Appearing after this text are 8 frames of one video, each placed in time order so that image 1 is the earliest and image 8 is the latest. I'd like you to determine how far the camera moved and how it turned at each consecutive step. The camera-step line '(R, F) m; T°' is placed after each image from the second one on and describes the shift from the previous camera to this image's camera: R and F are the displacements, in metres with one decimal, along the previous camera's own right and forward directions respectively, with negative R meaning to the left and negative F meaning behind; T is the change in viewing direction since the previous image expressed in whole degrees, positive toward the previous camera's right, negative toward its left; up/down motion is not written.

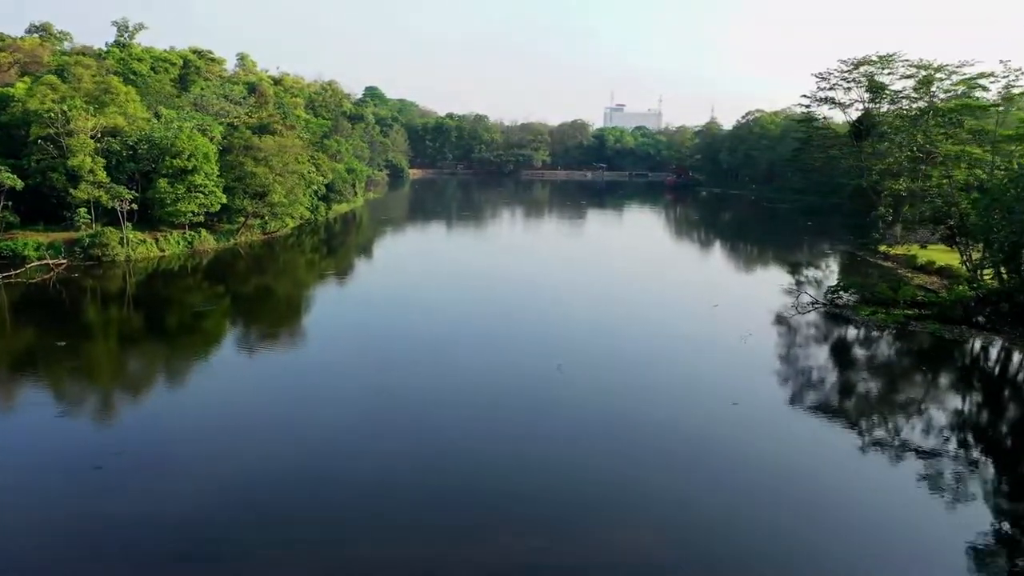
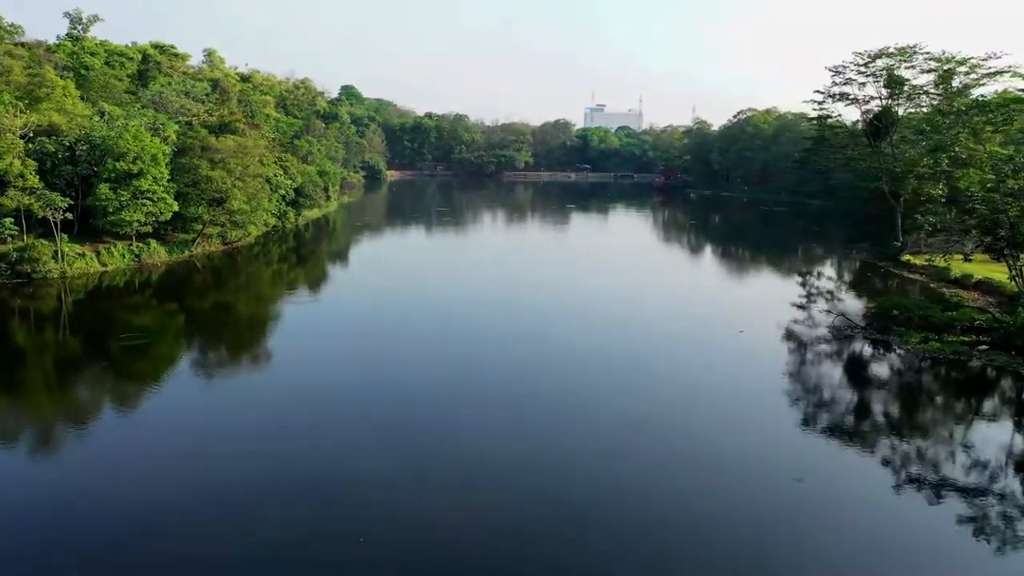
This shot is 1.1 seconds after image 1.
(-0.2, +1.9) m; +2°
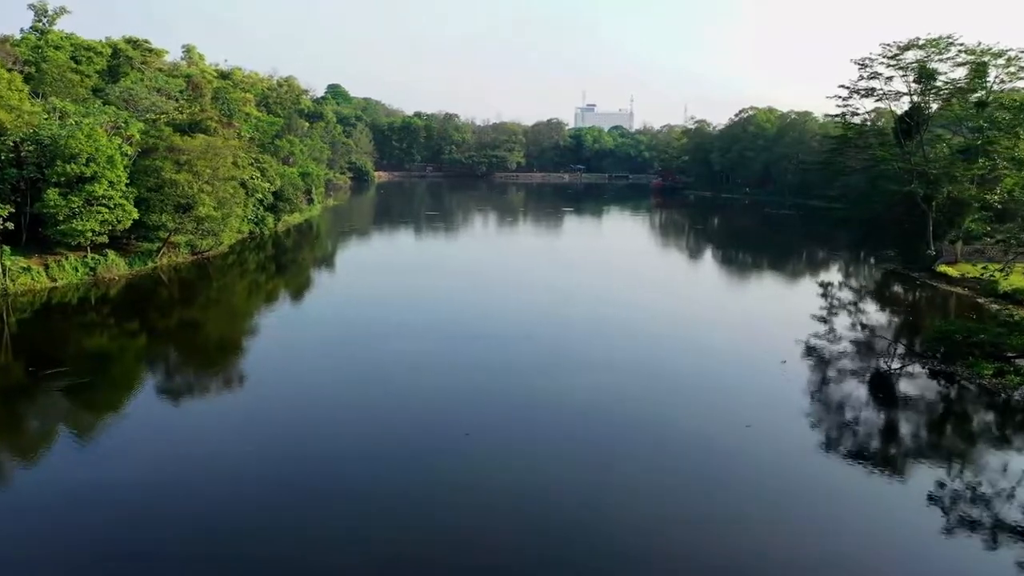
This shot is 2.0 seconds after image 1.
(-0.2, +1.6) m; +1°
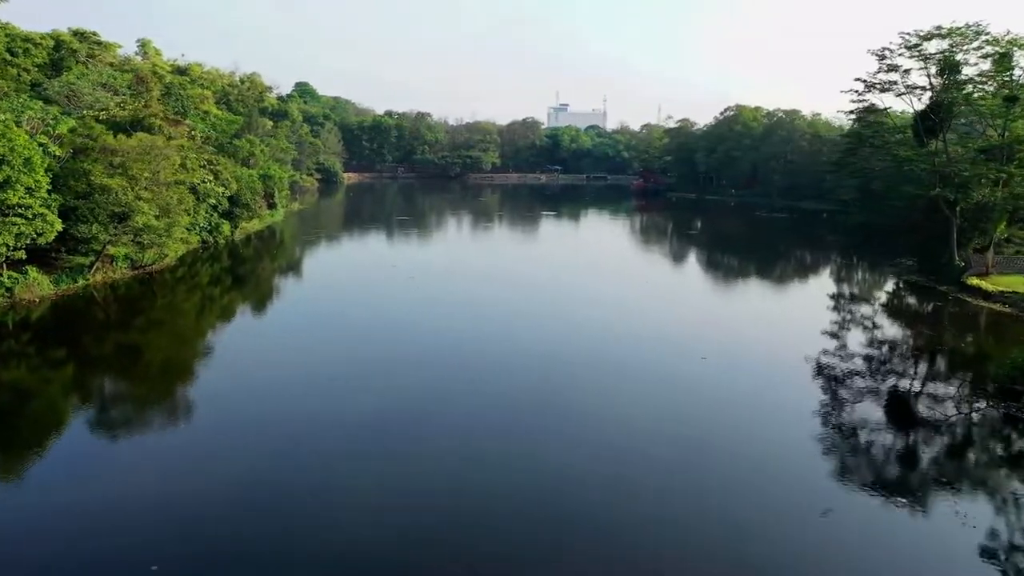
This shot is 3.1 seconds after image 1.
(-0.3, +1.8) m; +2°
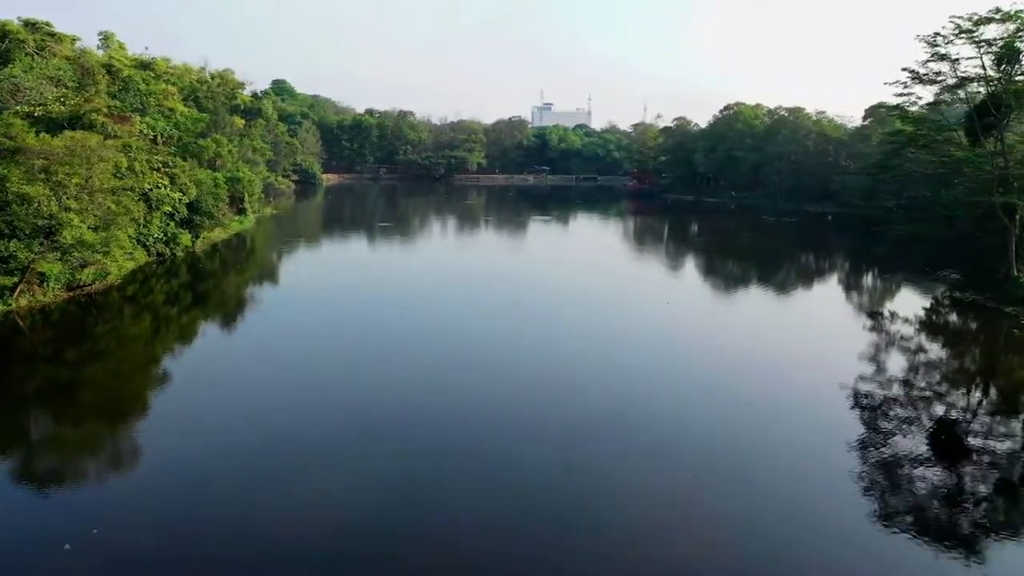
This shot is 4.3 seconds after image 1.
(-0.3, +2.0) m; +1°
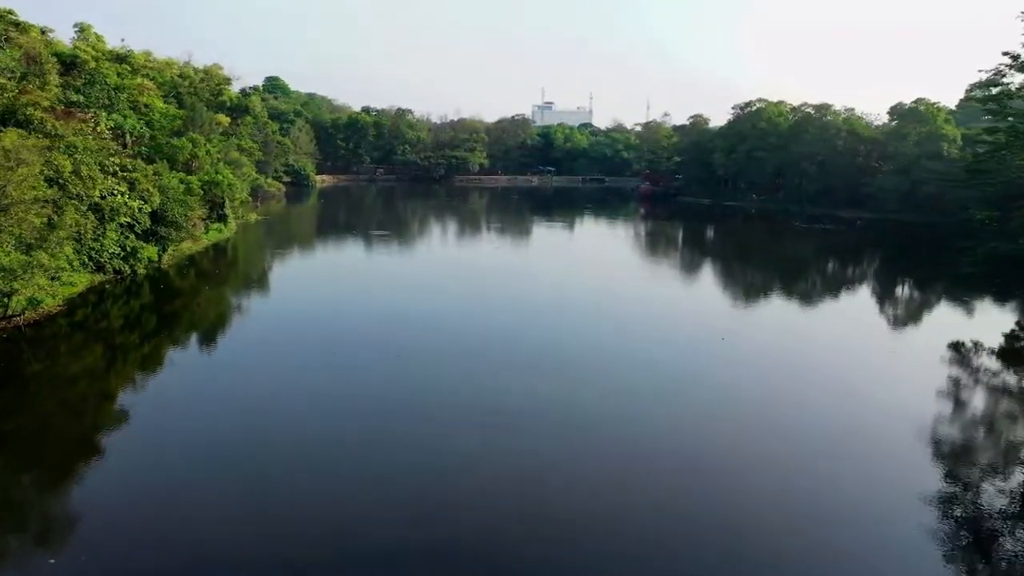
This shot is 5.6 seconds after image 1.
(-0.3, +2.3) m; 0°
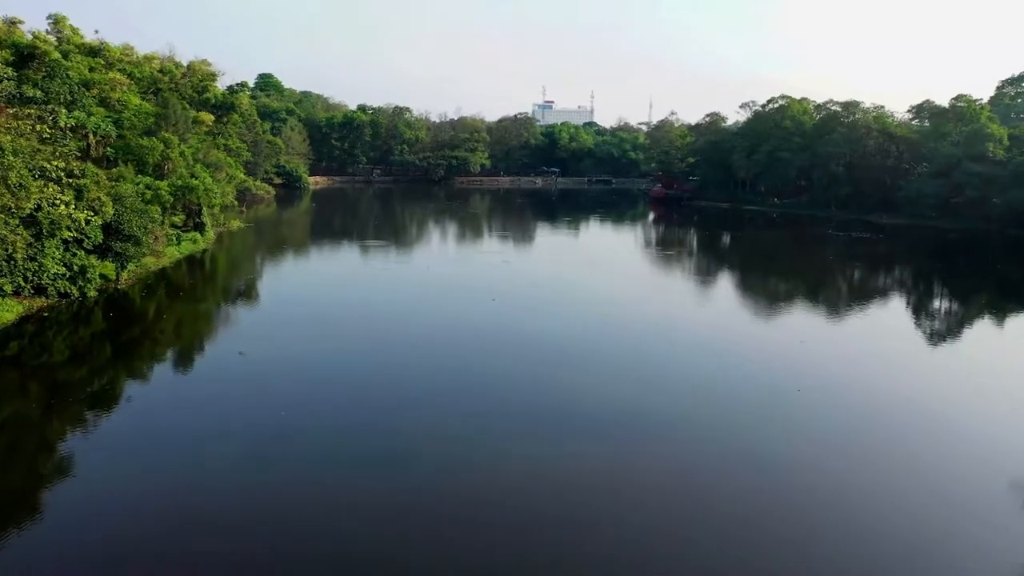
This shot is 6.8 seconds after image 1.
(-0.3, +2.1) m; 0°
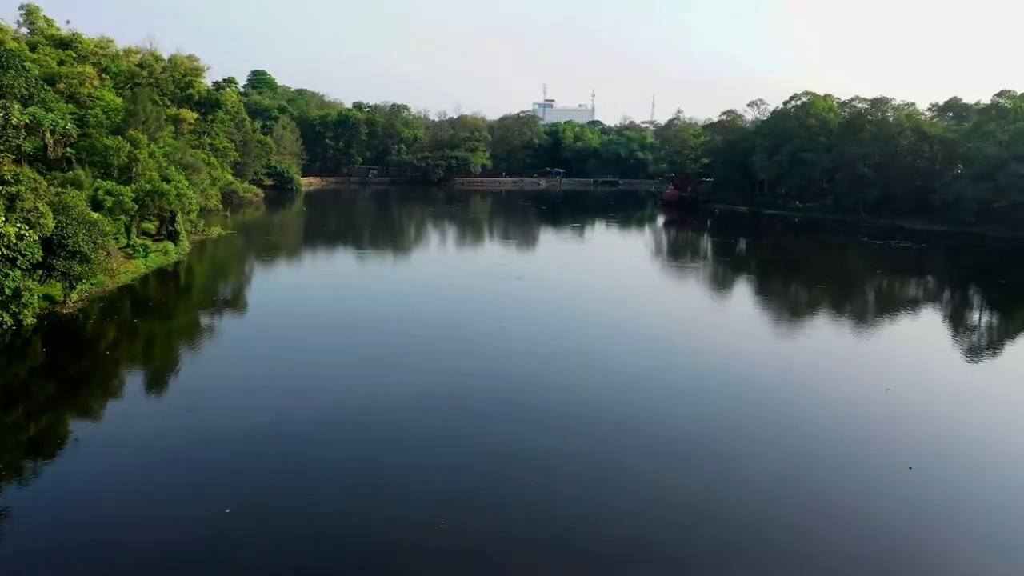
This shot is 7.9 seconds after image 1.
(-0.2, +2.0) m; 0°
